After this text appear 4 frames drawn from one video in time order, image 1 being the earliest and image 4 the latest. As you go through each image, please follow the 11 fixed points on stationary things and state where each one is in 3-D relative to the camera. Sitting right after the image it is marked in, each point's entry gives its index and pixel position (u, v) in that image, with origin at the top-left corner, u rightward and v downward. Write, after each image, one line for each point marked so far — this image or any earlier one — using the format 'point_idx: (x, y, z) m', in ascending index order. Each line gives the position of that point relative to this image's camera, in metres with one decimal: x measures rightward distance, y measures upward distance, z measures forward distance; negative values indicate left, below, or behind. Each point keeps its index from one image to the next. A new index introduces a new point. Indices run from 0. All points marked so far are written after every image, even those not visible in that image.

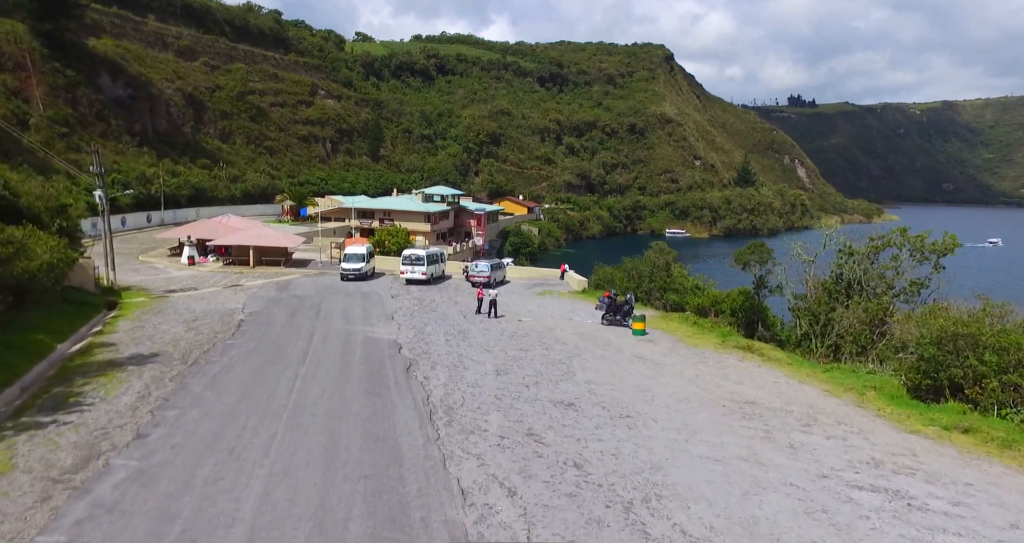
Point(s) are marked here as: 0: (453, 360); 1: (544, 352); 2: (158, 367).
0: (-1.6, -2.5, +15.3) m
1: (+1.0, -2.4, +16.3) m
2: (-9.0, -2.4, +14.1) m
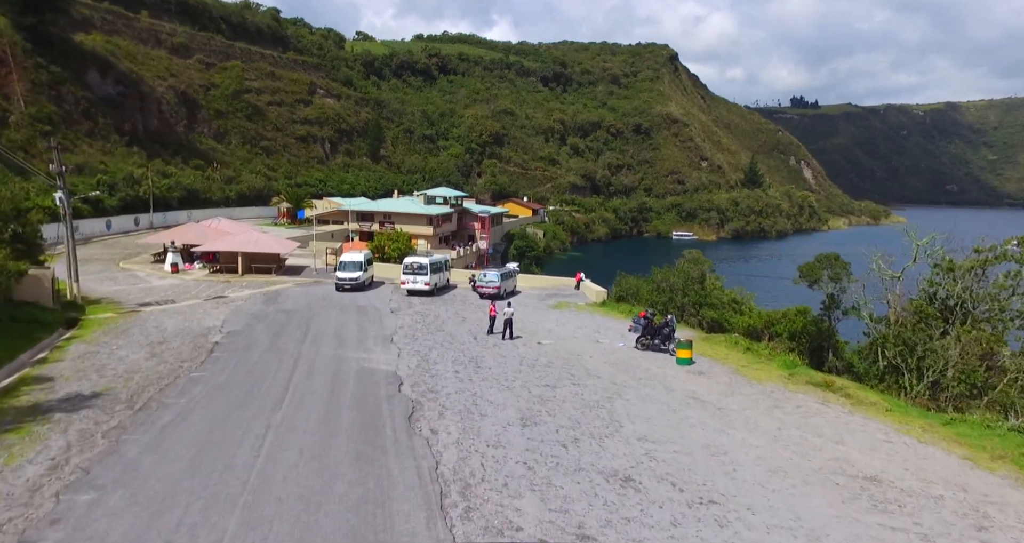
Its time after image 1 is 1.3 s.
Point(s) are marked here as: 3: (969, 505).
0: (-1.0, -3.0, +12.3) m
1: (+1.5, -2.9, +13.4) m
2: (-8.4, -2.9, +11.1) m
3: (+6.3, -3.2, +7.6) m
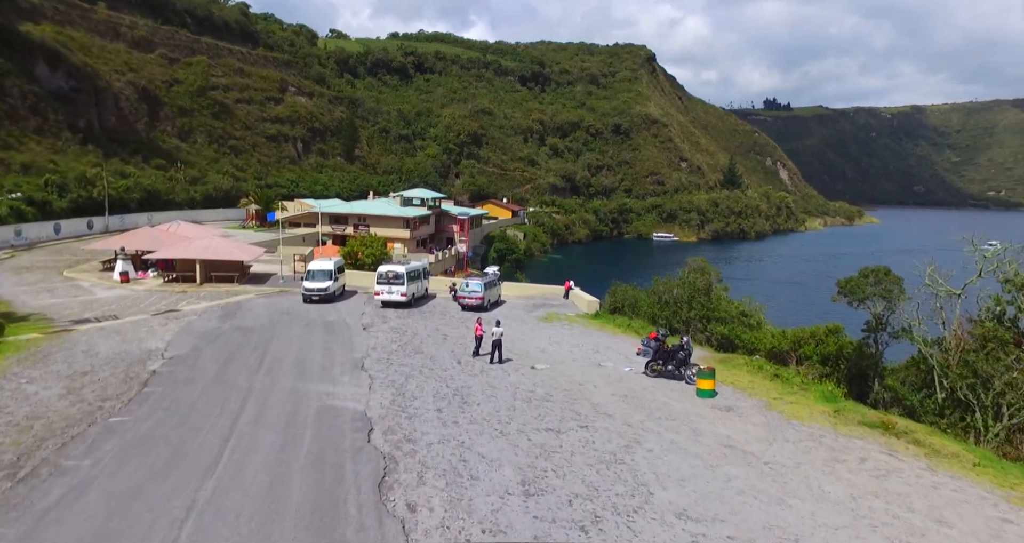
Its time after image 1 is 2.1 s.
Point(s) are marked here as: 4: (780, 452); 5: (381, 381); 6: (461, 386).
0: (-1.1, -3.4, +9.9) m
1: (+1.5, -3.3, +11.0) m
2: (-8.4, -3.4, +8.4) m
3: (+6.4, -3.5, +5.4) m
4: (+4.9, -3.3, +10.0) m
5: (-3.6, -3.0, +15.2) m
6: (-1.4, -3.0, +14.8) m
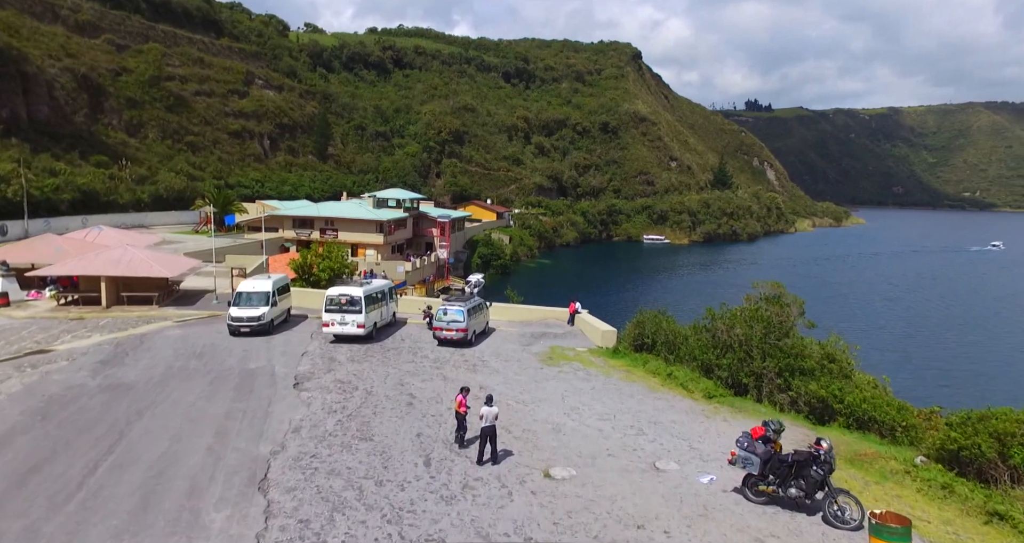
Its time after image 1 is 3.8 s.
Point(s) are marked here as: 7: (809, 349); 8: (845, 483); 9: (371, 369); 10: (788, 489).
0: (-0.8, -4.2, +3.3) m
1: (+1.7, -4.1, +4.5) m
2: (-8.1, -4.2, +1.6) m
3: (+6.8, -4.3, -1.0) m
4: (+5.1, -4.0, +3.6) m
5: (-3.5, -3.8, +8.5) m
6: (-1.3, -3.9, +8.2) m
7: (+8.2, -2.0, +15.4) m
8: (+5.9, -3.5, +9.8) m
9: (-4.7, -3.1, +17.7) m
10: (+4.3, -3.3, +8.5) m
